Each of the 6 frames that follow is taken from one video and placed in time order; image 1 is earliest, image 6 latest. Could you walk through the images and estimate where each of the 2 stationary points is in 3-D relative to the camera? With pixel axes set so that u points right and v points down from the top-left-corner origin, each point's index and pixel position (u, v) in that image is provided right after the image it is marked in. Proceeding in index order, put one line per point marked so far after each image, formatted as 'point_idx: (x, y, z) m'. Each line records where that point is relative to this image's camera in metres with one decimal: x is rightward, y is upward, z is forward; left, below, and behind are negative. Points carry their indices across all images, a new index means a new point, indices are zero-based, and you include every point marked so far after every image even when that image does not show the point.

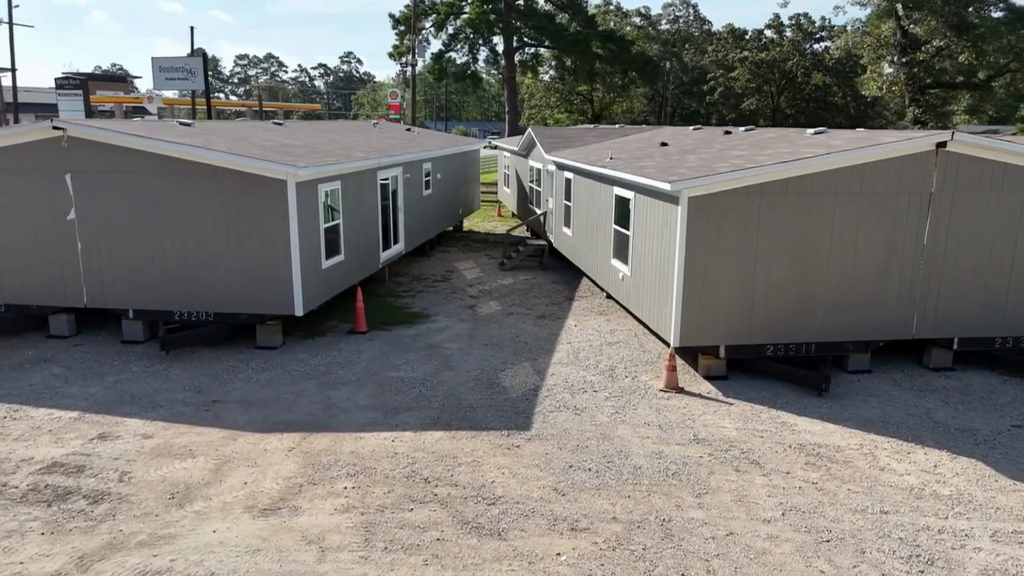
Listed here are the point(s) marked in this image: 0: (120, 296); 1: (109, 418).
0: (-4.8, -0.1, +9.5) m
1: (-3.7, -1.2, +7.2) m
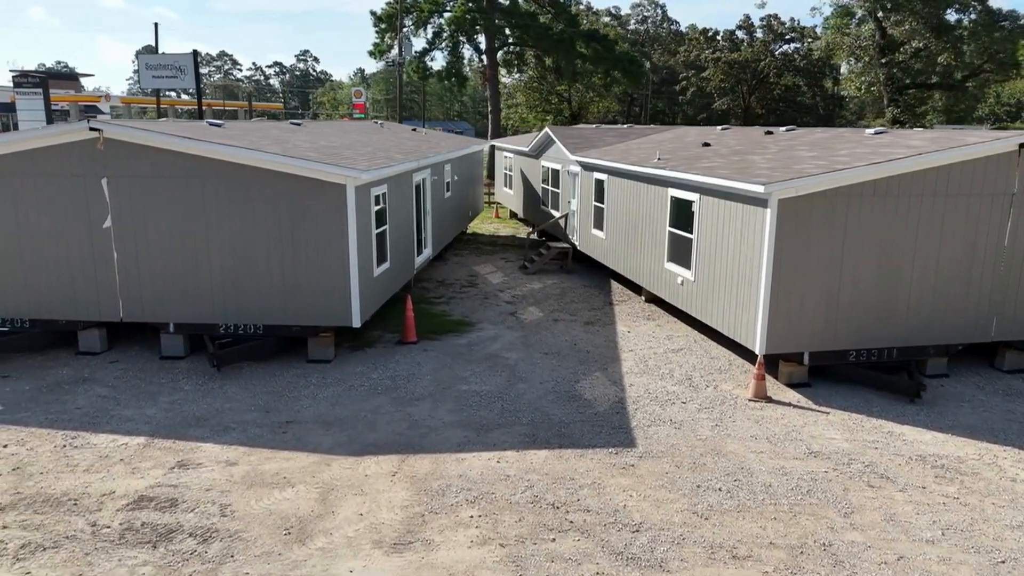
0: (-4.0, -0.2, +8.9) m
1: (-2.8, -1.3, +6.6) m
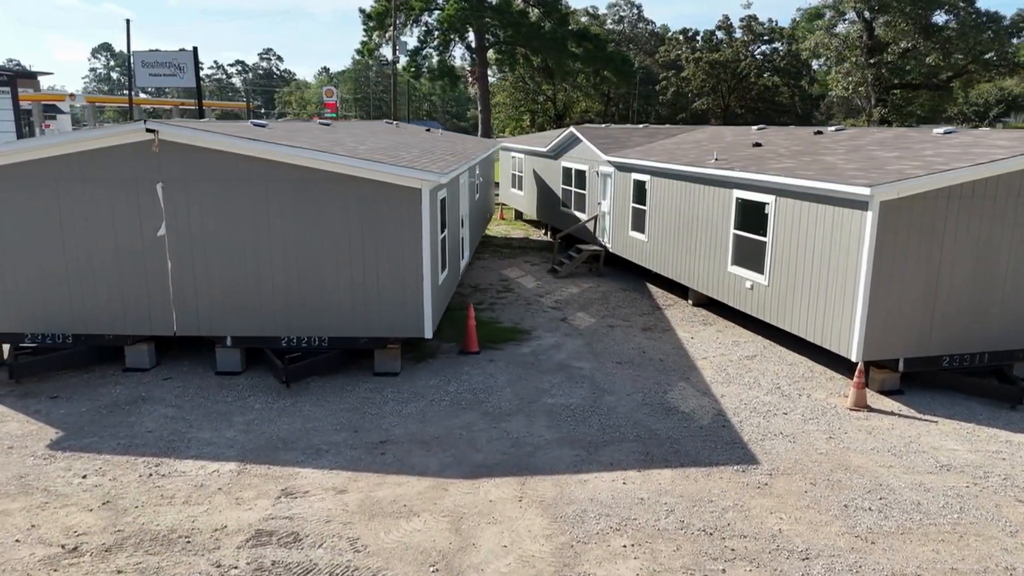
0: (-3.2, -0.4, +8.3) m
1: (-1.8, -1.5, +6.1) m
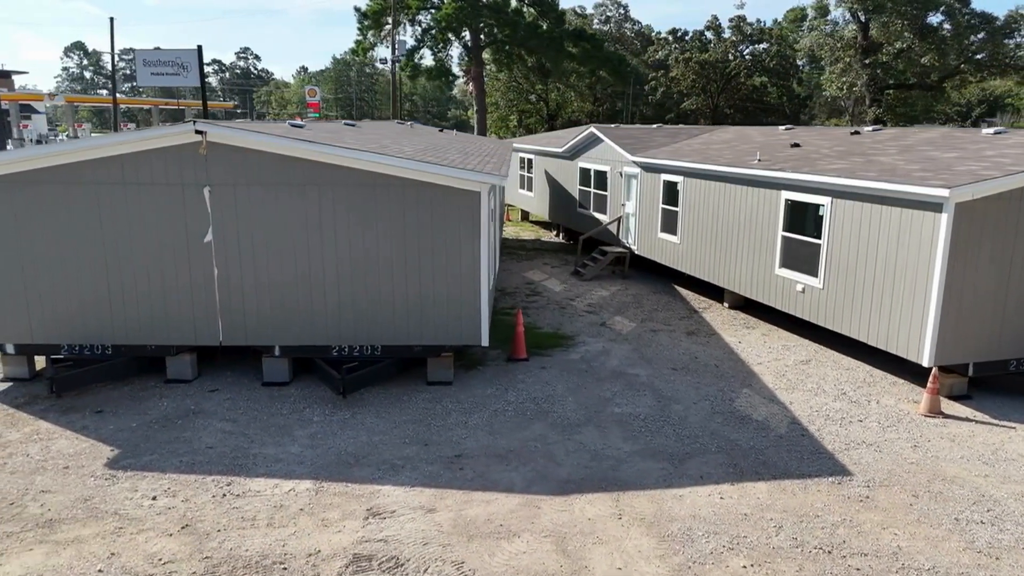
0: (-2.6, -0.4, +8.0) m
1: (-1.2, -1.5, +5.8) m
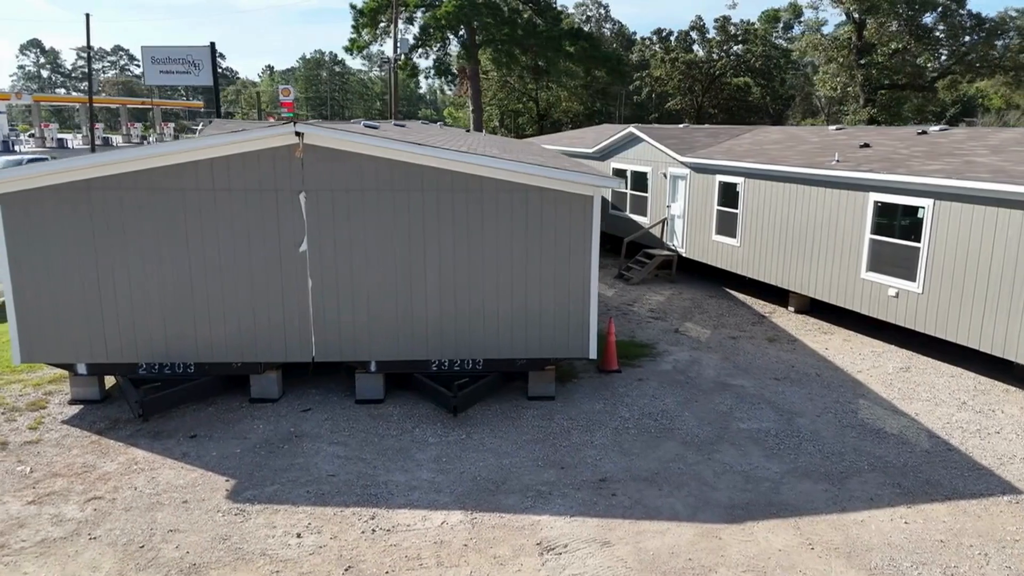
0: (-1.5, -0.6, +7.5) m
1: (0.0, -1.6, +5.4) m
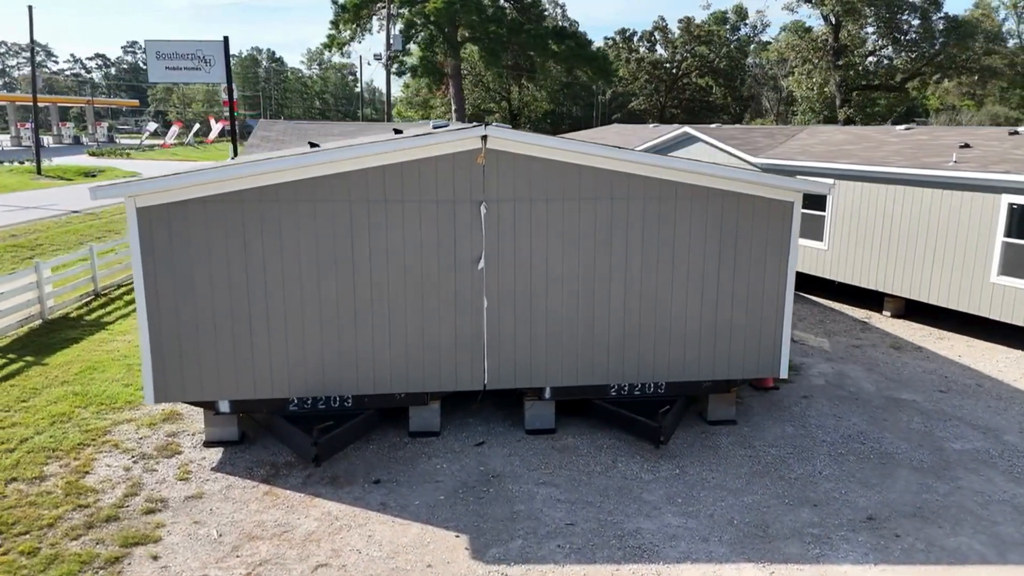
0: (+0.2, -0.7, +6.8) m
1: (+1.9, -1.8, +4.8) m
